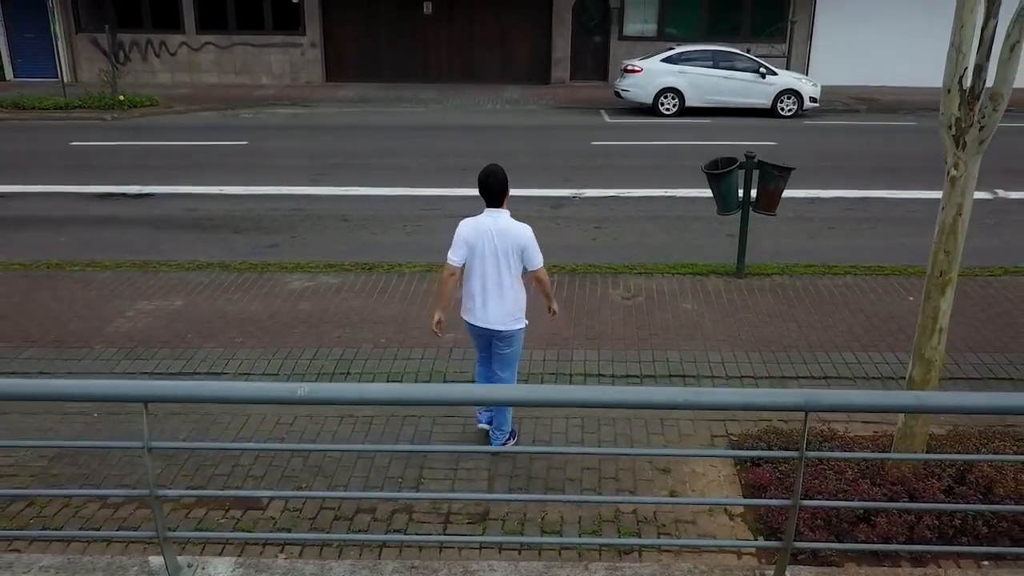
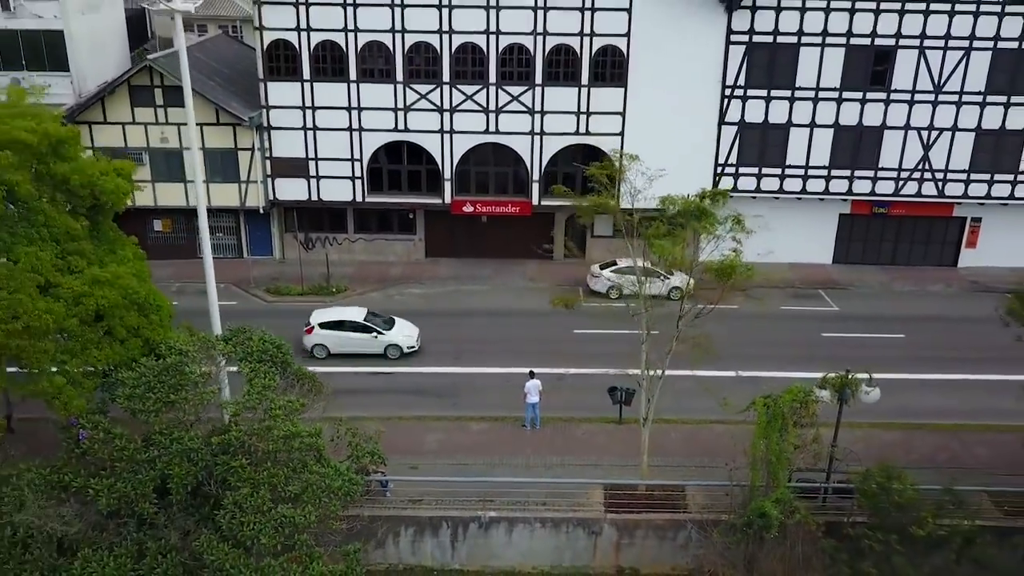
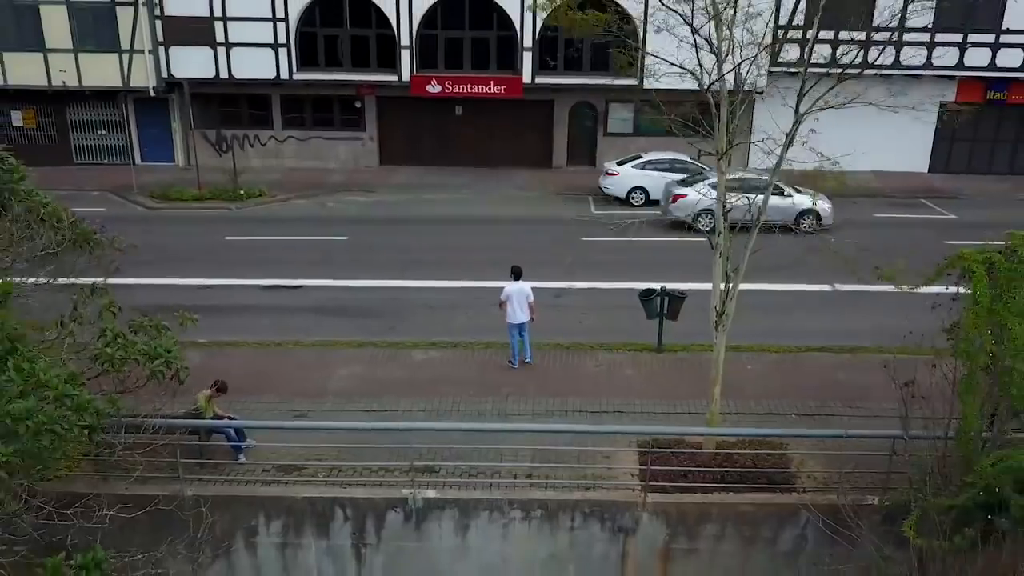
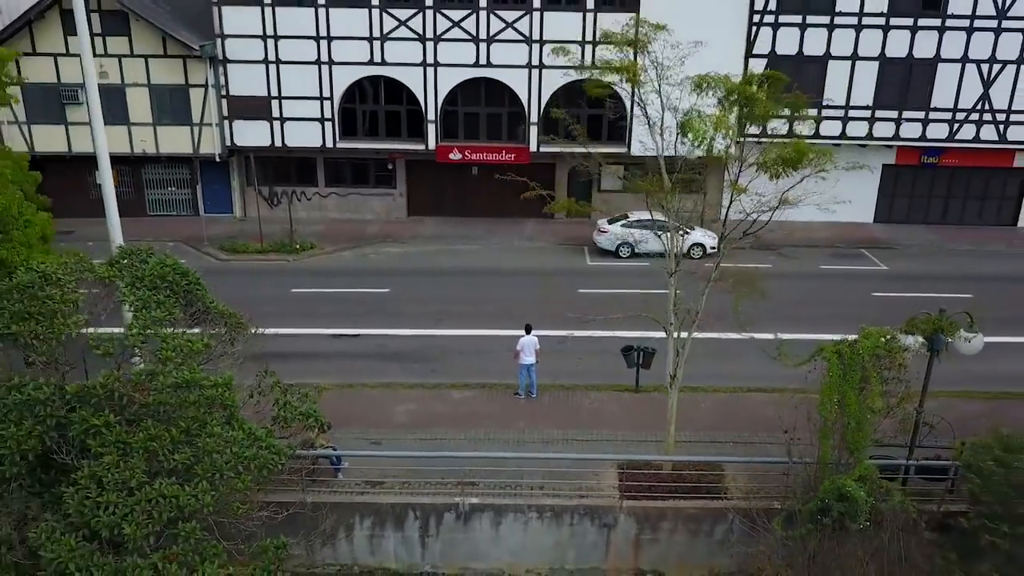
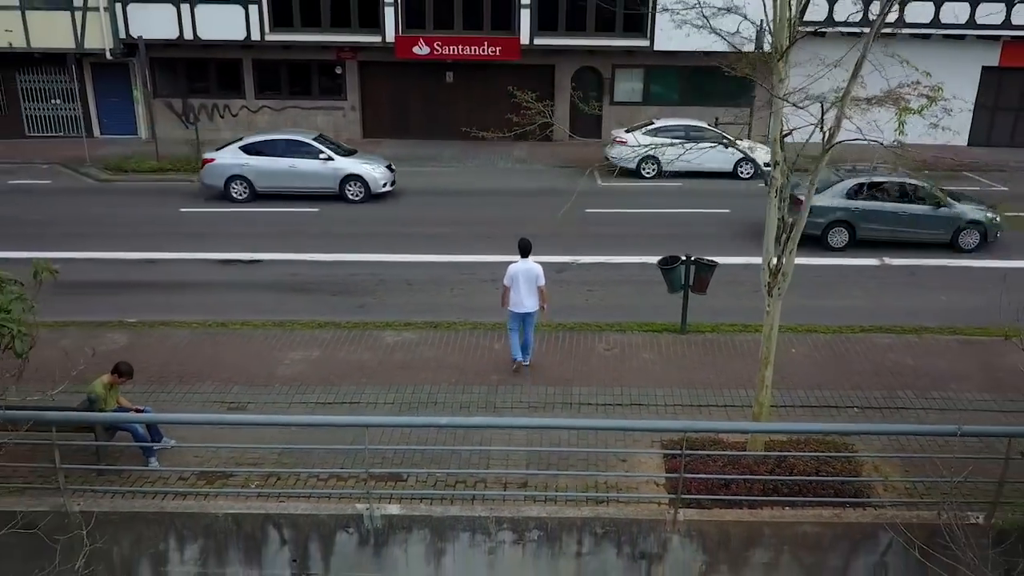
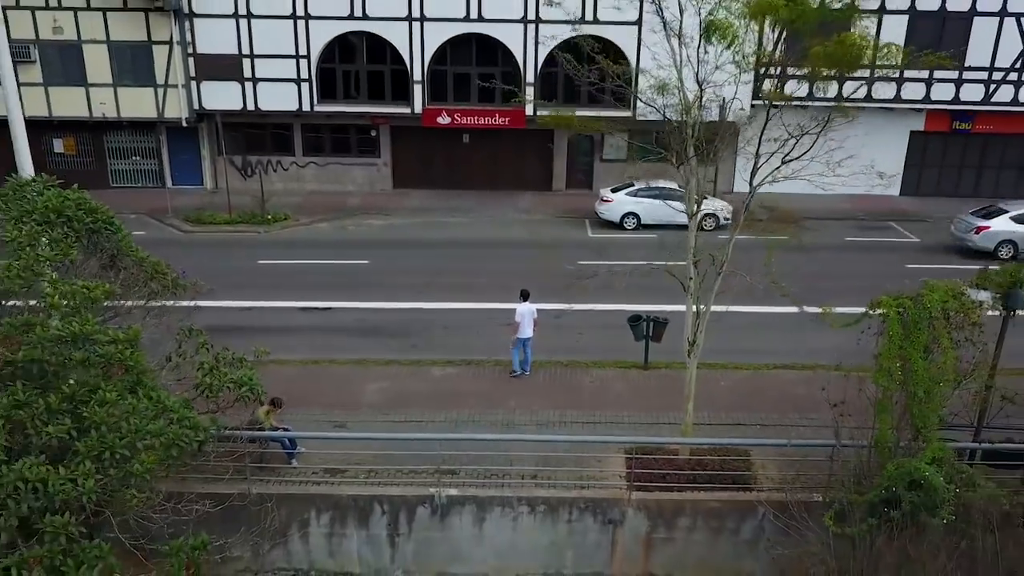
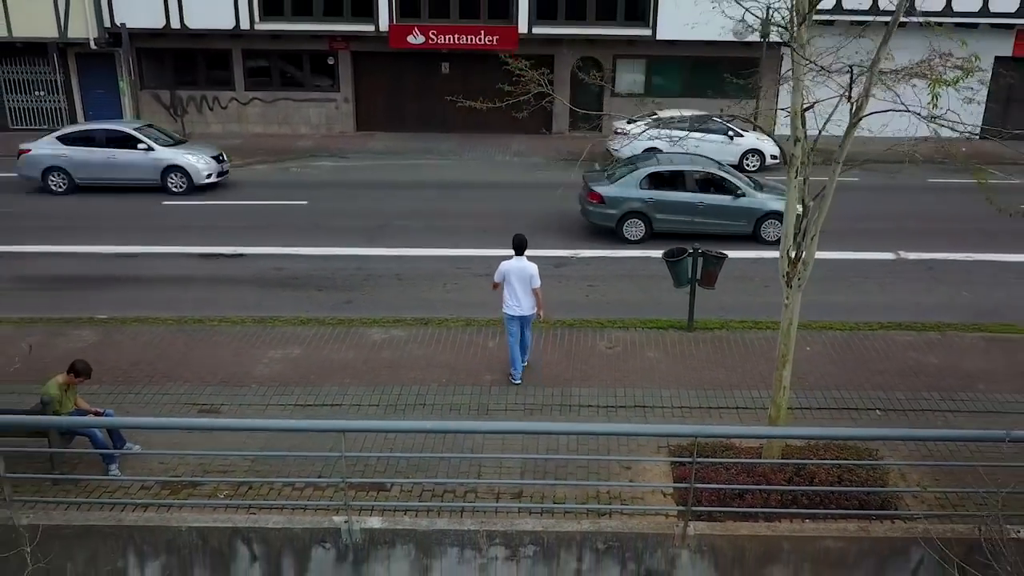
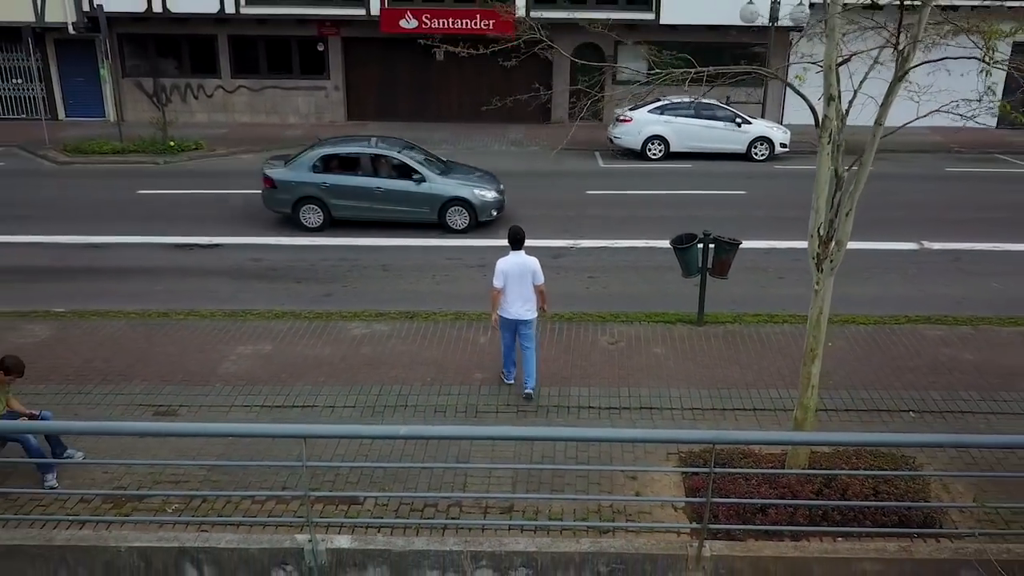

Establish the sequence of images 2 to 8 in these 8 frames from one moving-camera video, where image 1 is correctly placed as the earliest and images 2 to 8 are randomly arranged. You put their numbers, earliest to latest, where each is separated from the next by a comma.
8, 7, 5, 3, 6, 4, 2
